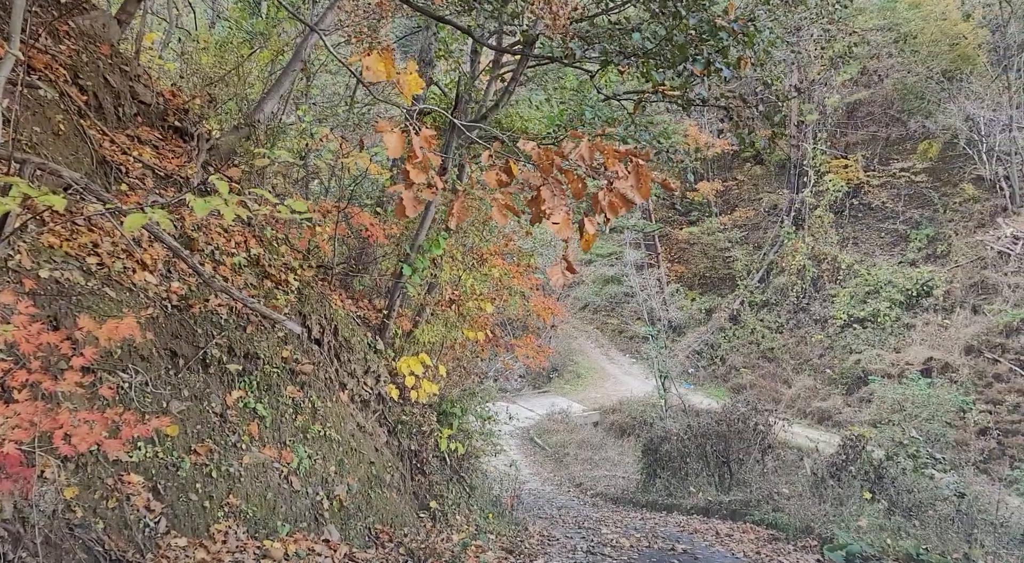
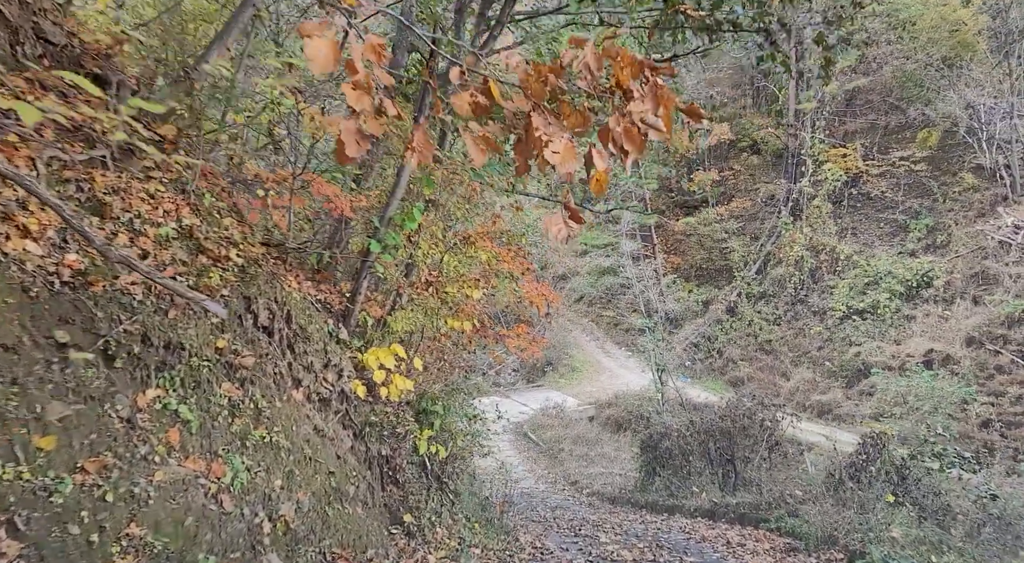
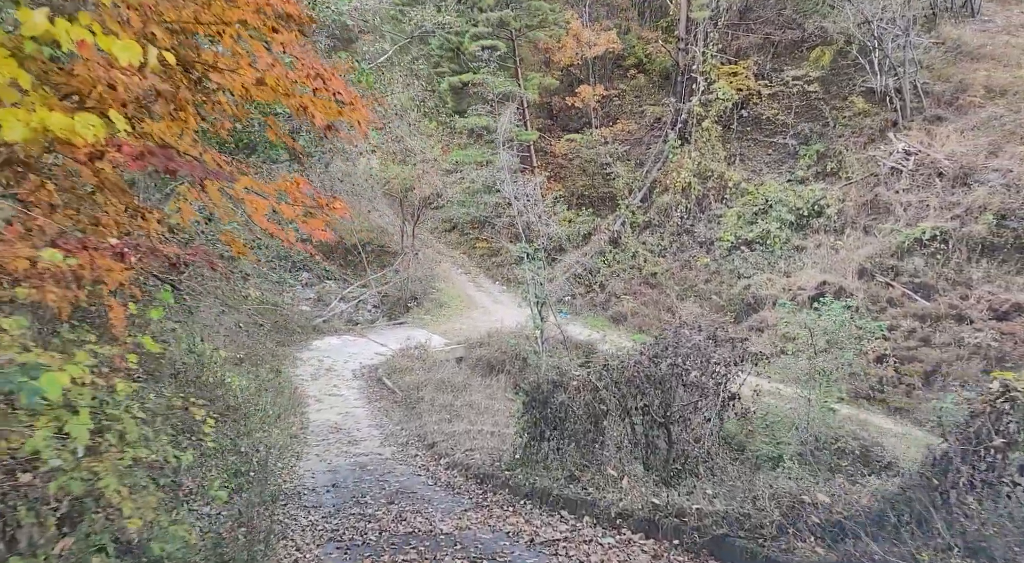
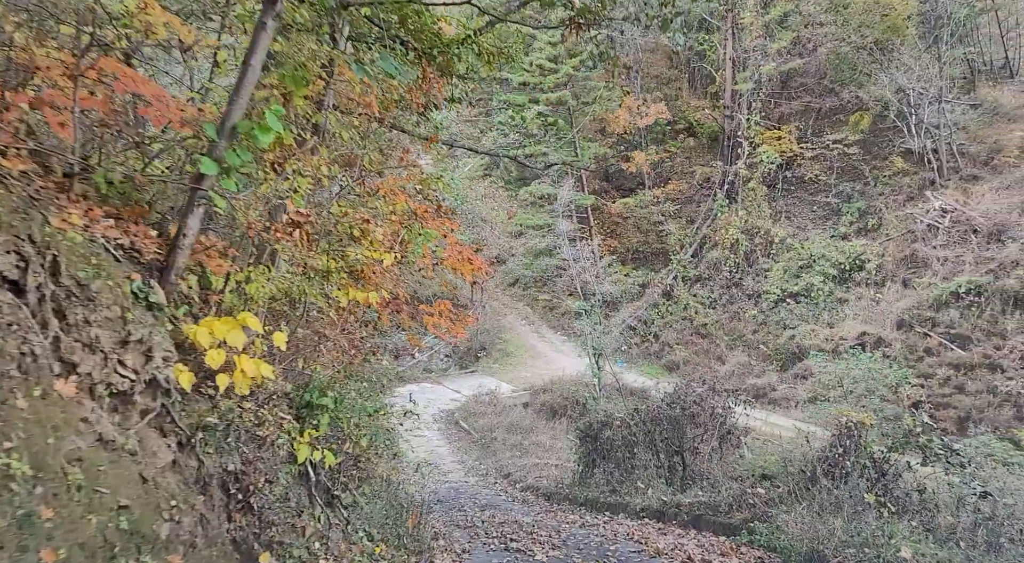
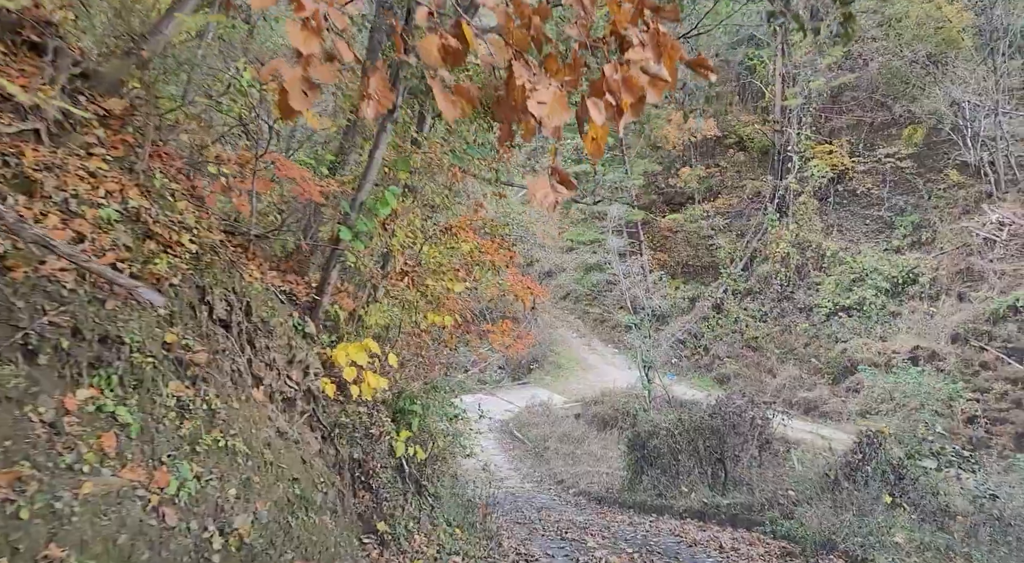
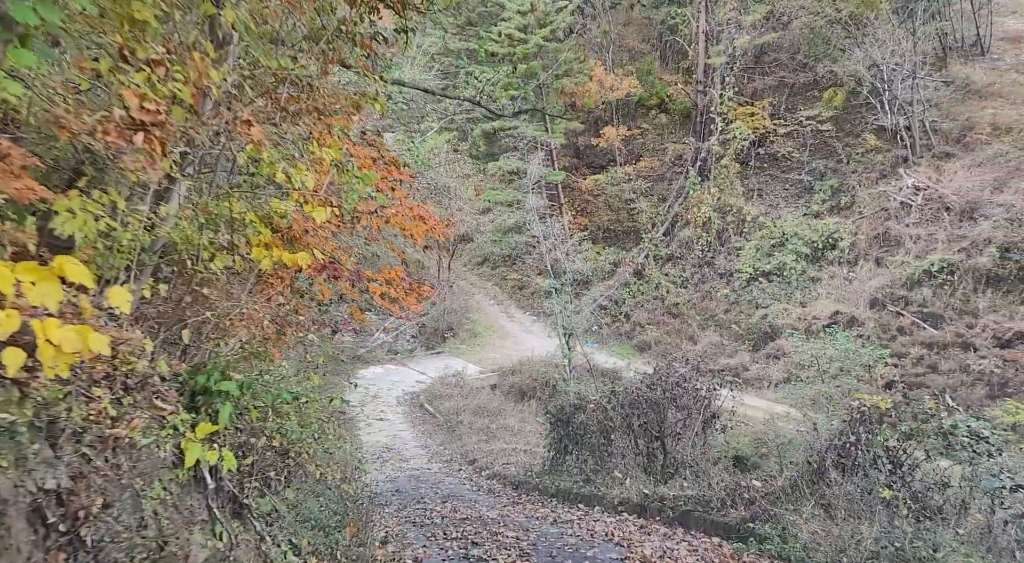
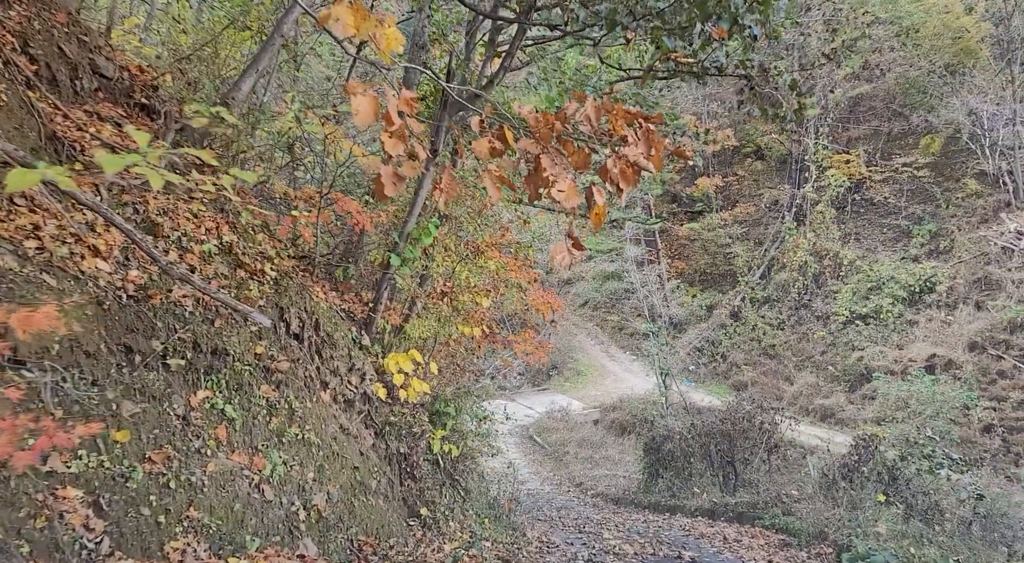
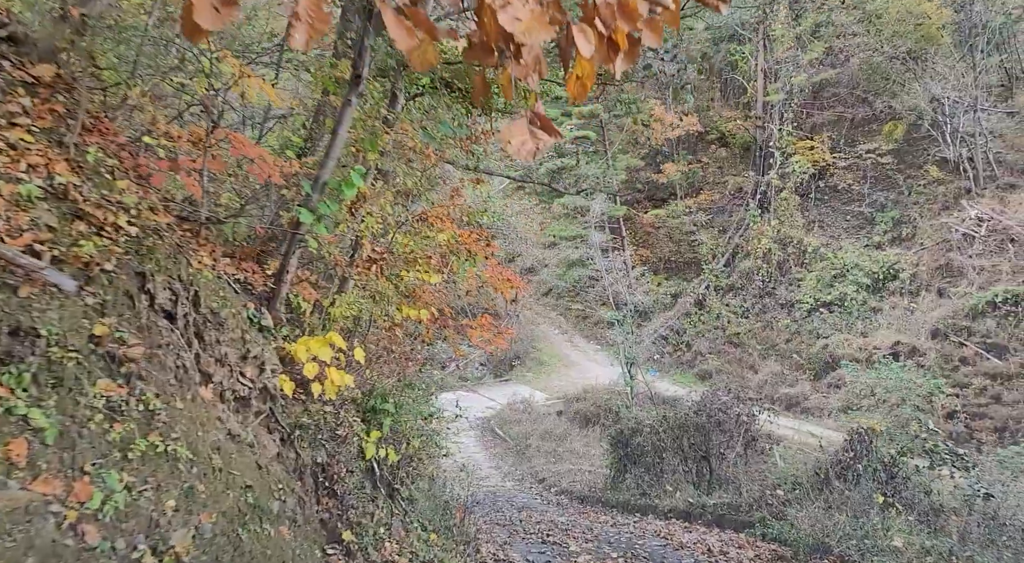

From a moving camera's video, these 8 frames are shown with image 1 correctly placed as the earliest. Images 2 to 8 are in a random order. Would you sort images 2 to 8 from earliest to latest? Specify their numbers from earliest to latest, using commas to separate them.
7, 2, 5, 8, 4, 6, 3
